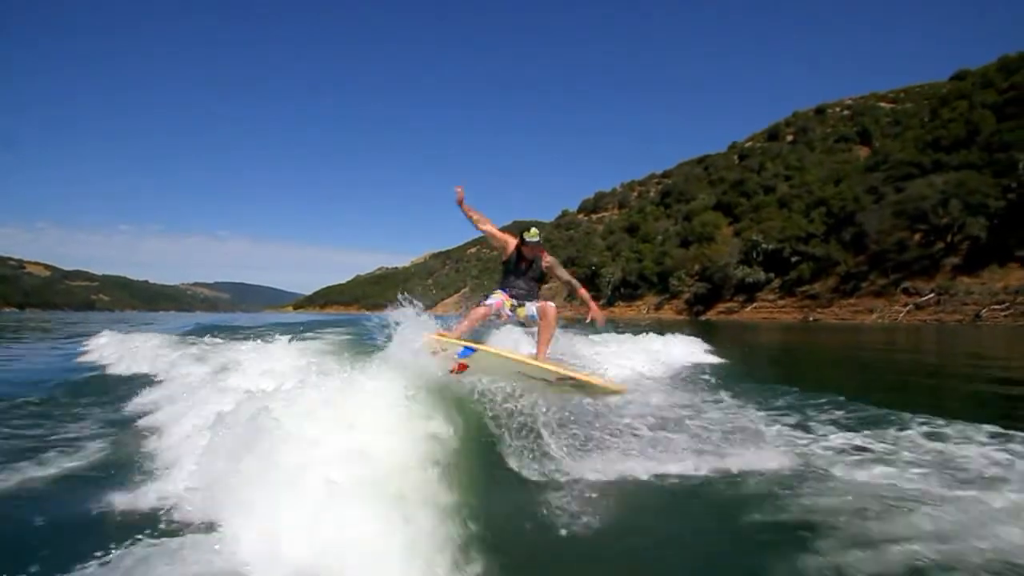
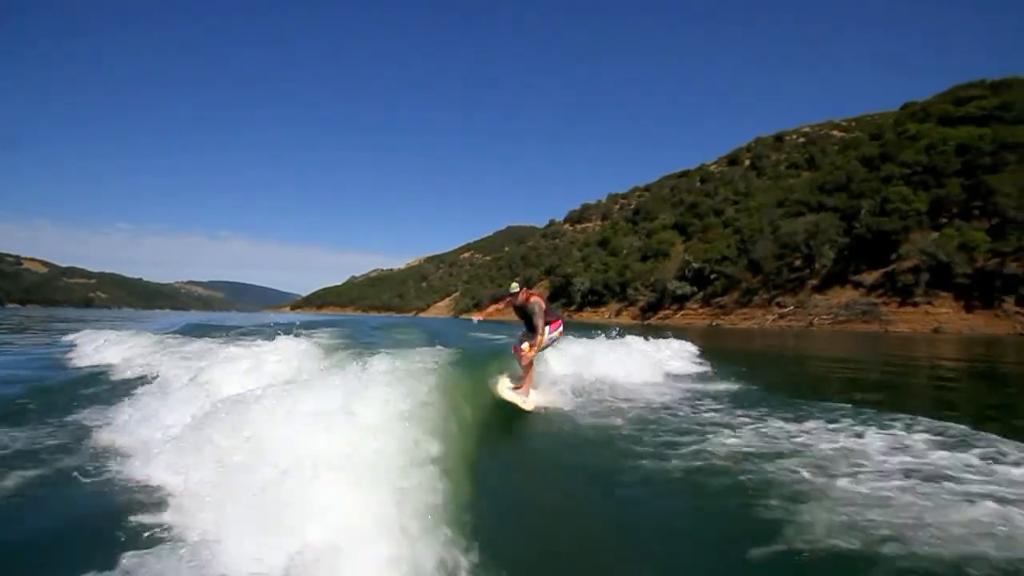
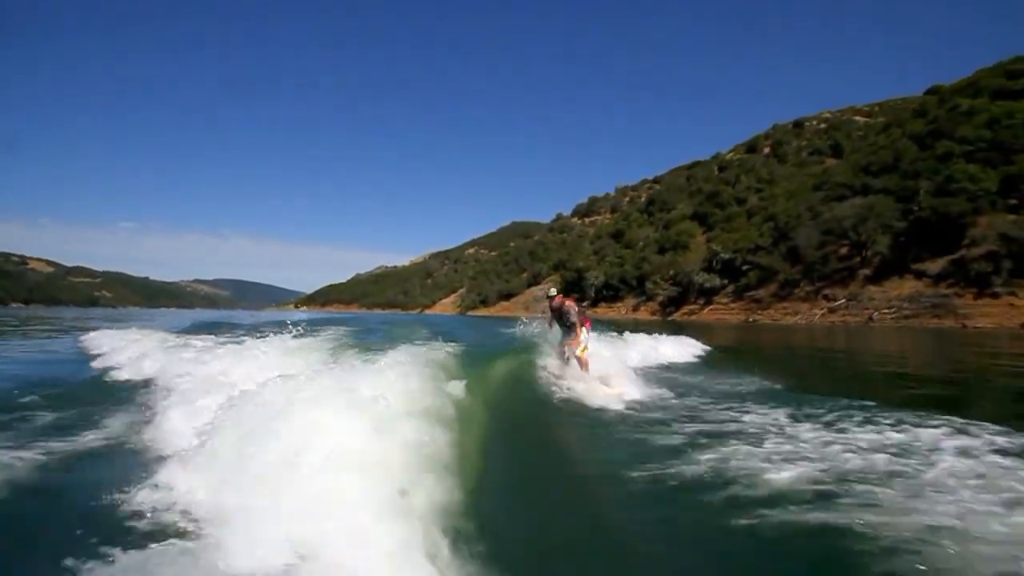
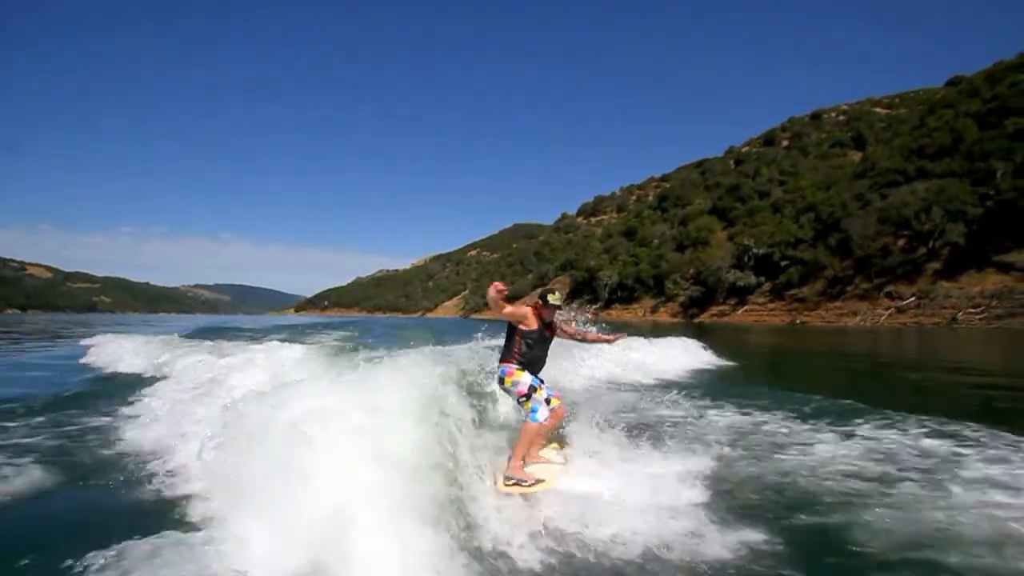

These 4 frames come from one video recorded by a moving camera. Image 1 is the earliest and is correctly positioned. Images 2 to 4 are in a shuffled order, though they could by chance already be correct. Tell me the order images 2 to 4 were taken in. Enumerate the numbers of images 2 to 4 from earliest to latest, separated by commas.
4, 3, 2
